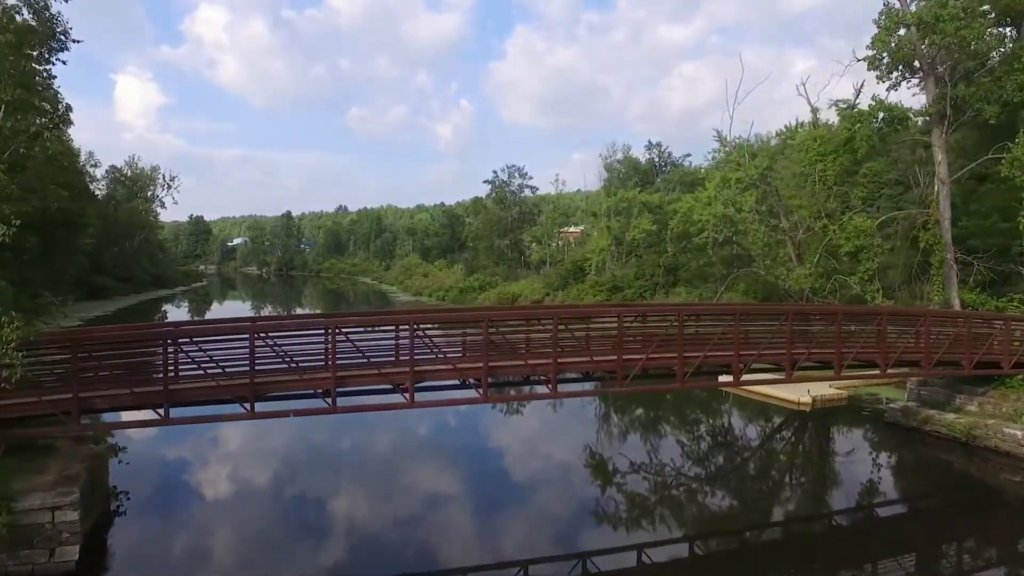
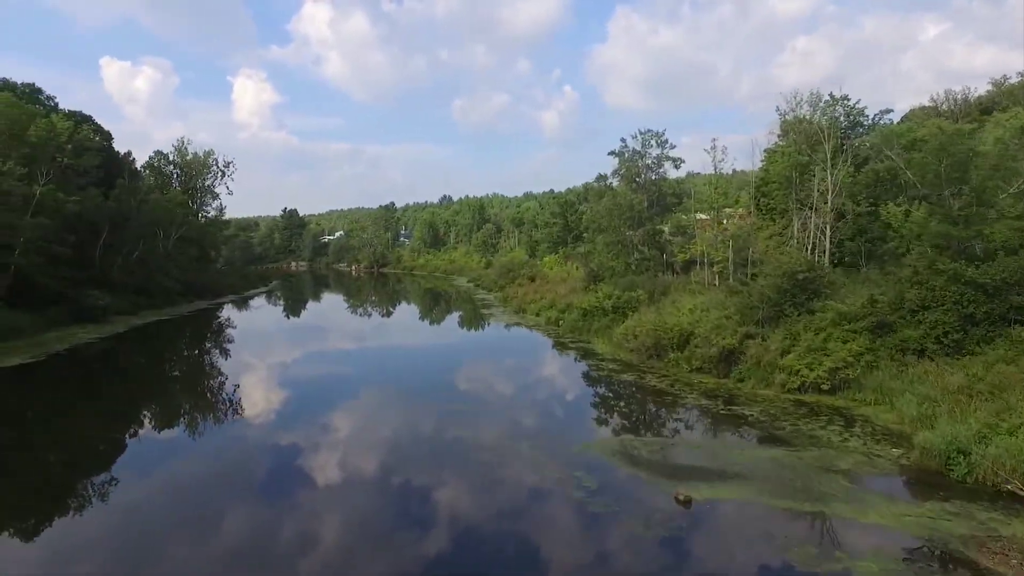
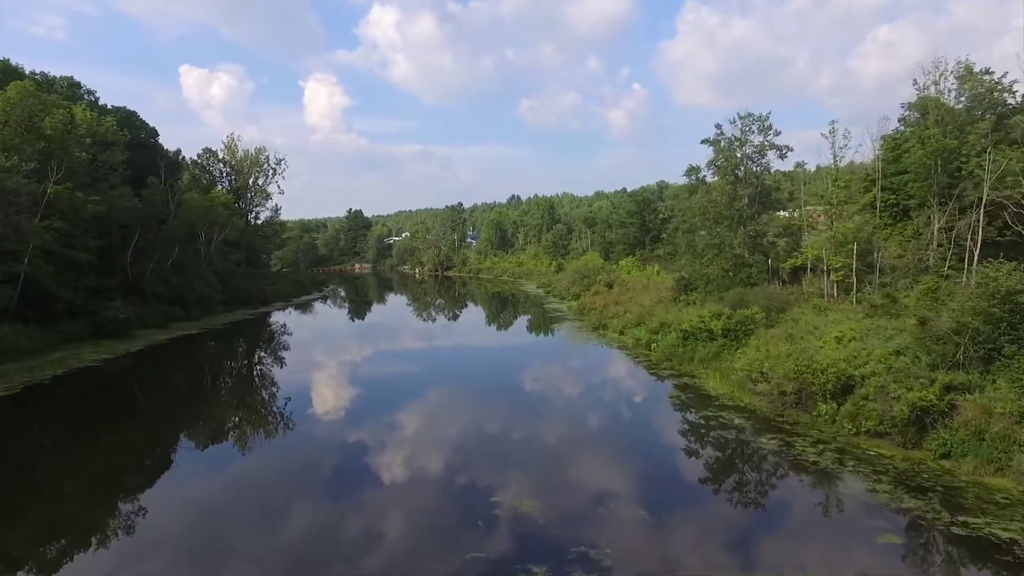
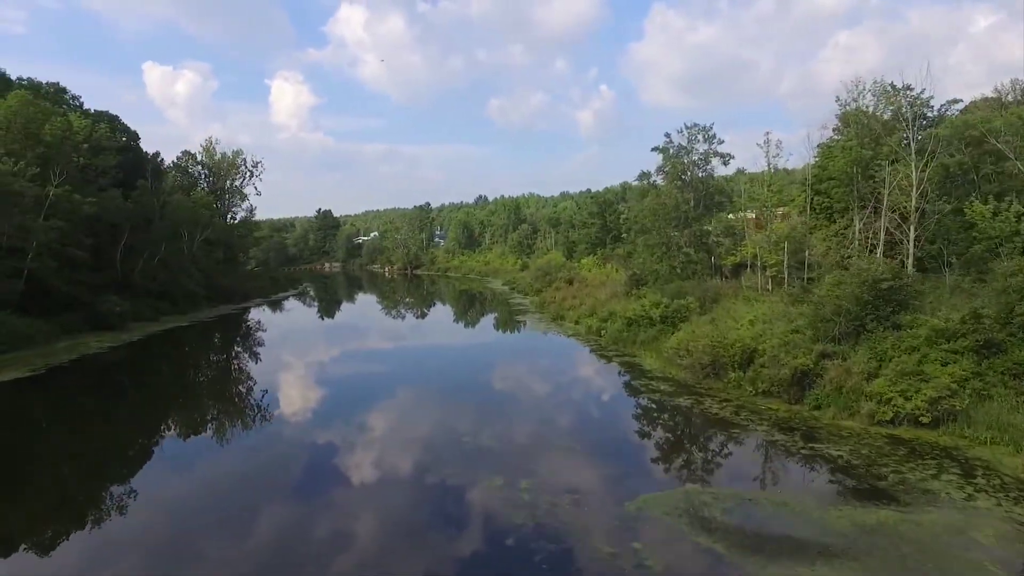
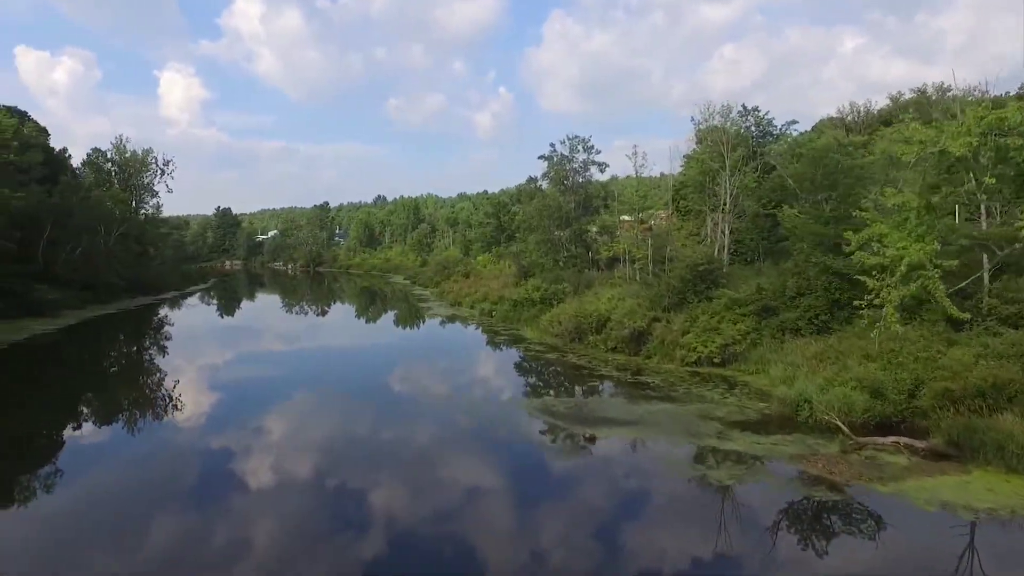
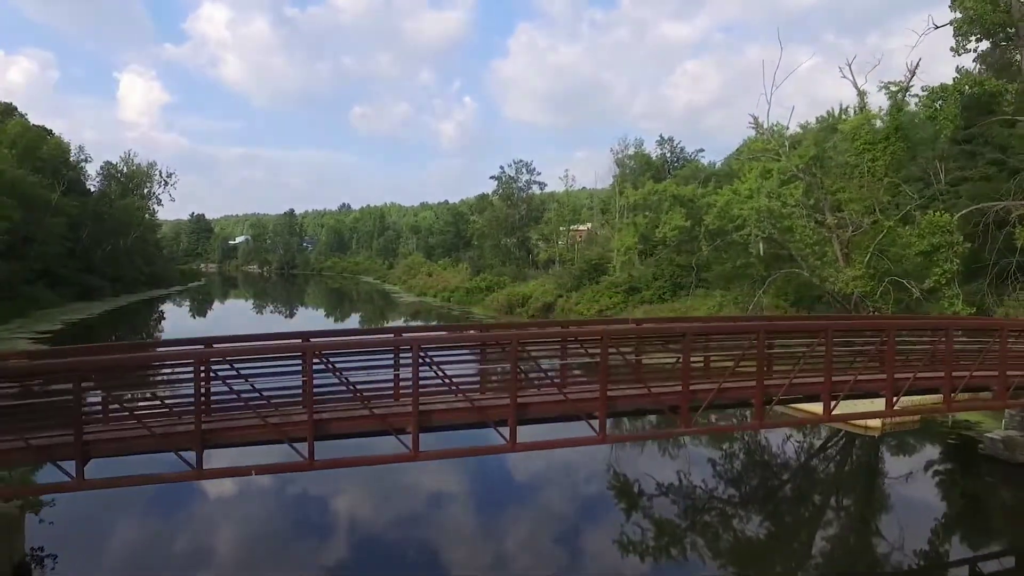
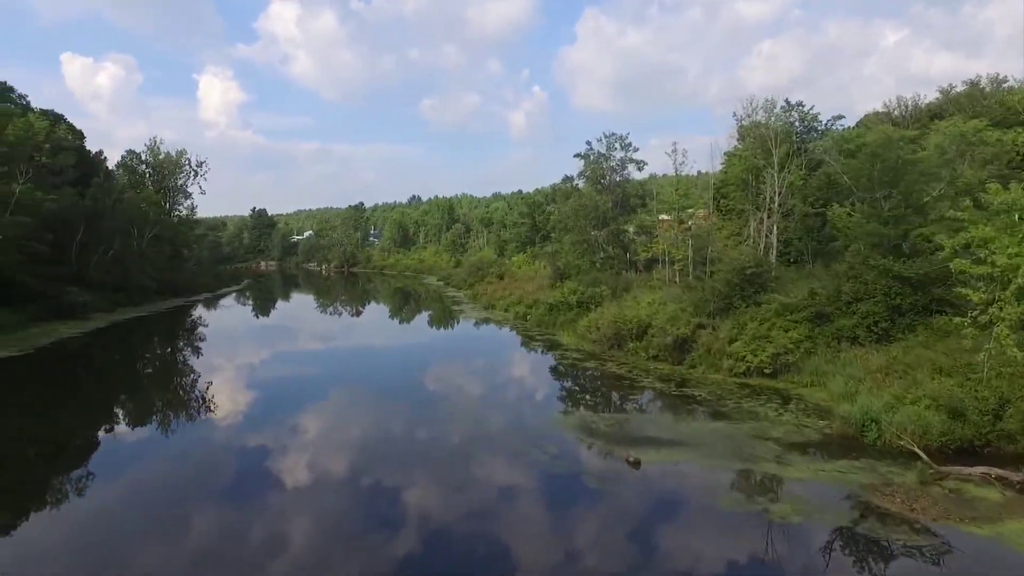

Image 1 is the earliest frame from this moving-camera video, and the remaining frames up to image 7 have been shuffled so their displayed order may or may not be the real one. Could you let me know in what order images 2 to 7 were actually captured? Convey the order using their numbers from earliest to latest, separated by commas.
6, 5, 7, 2, 4, 3
